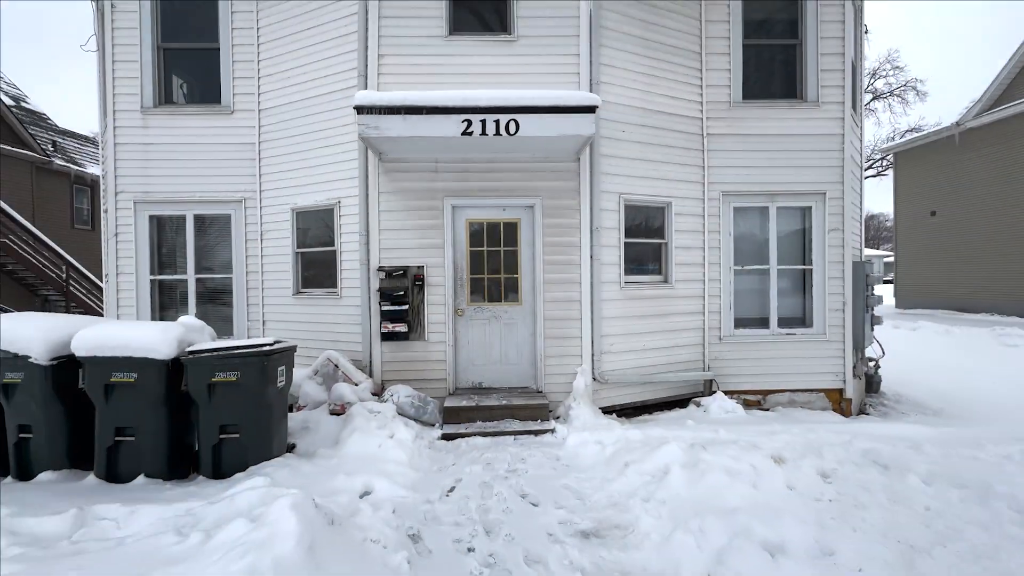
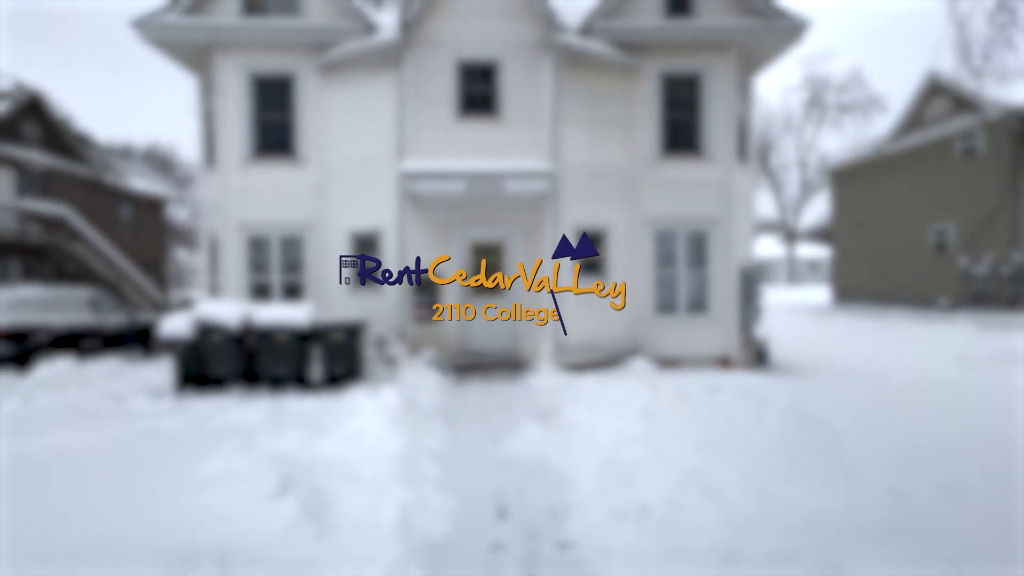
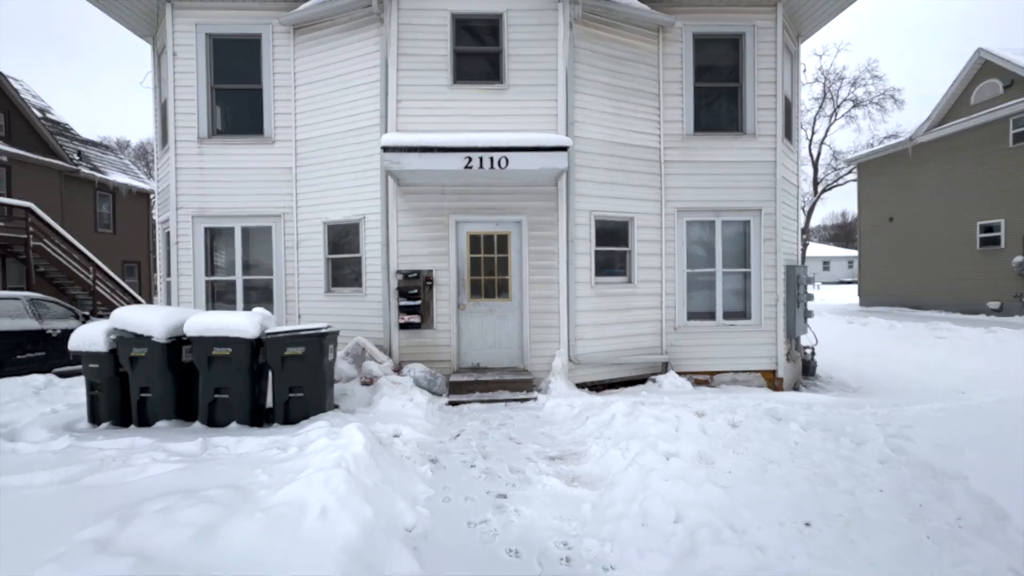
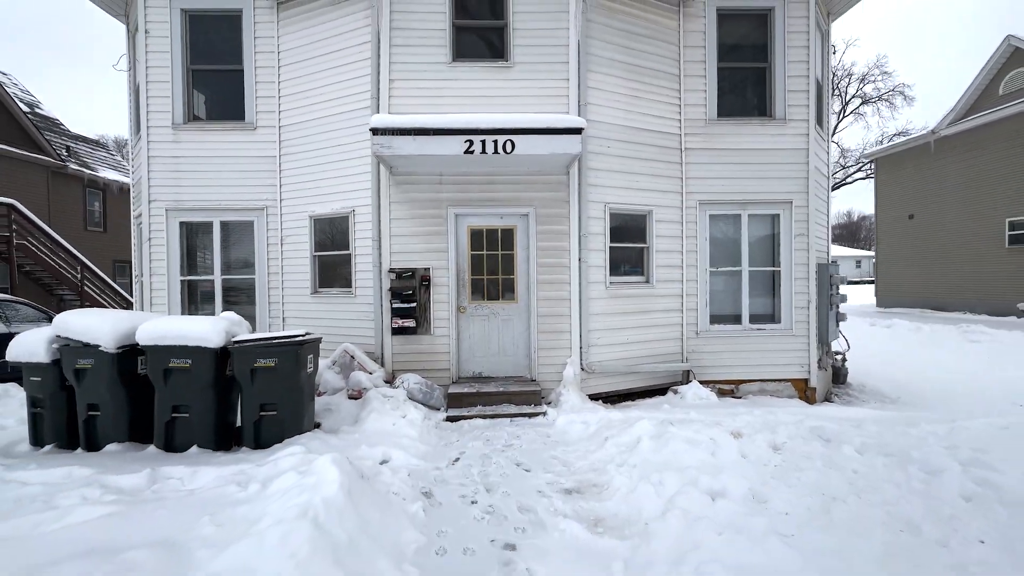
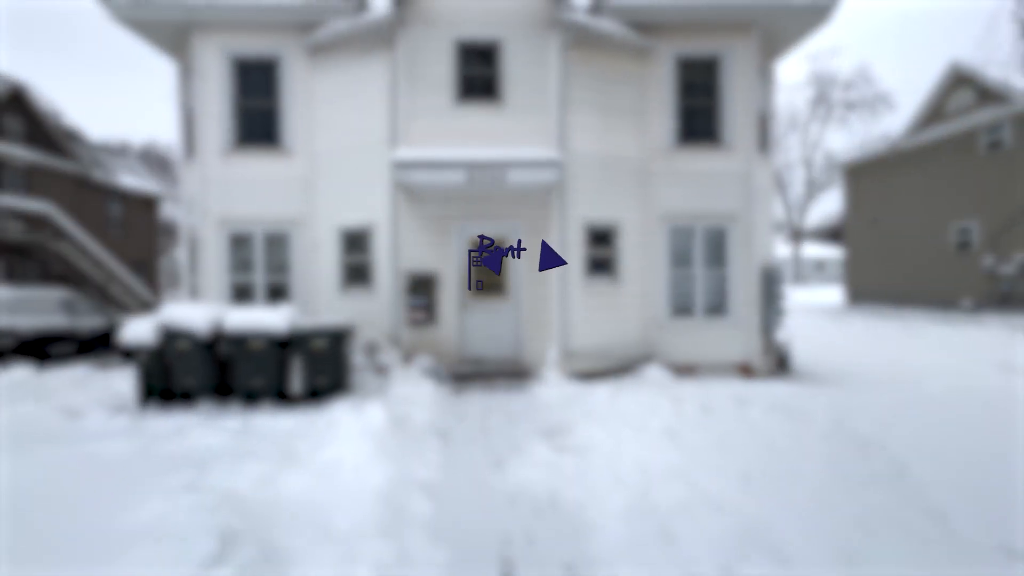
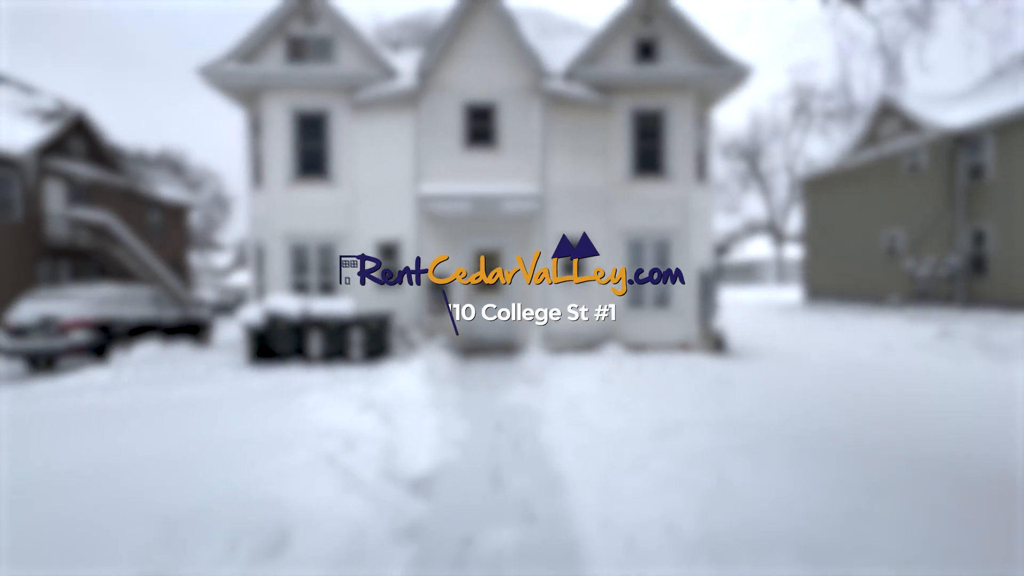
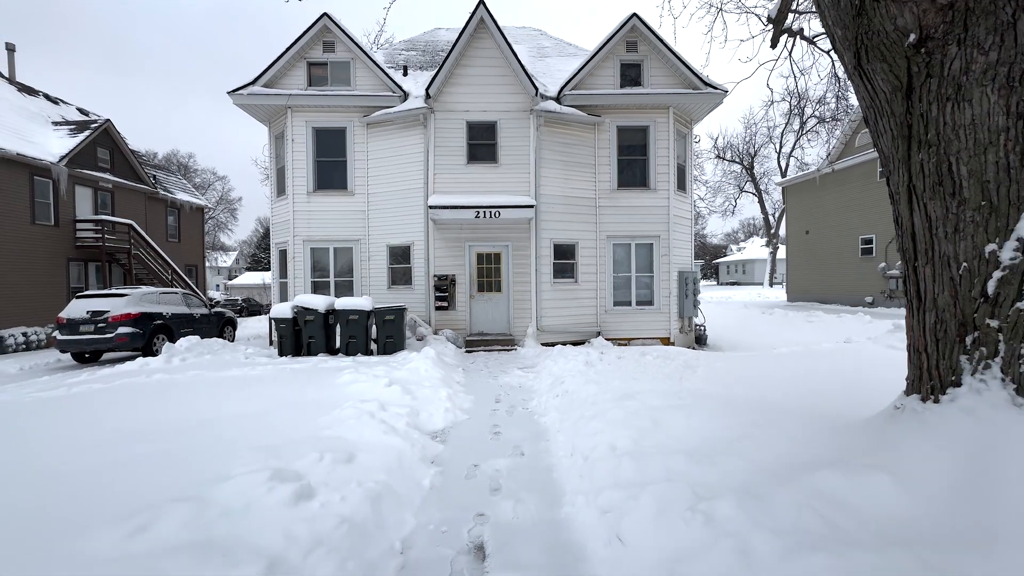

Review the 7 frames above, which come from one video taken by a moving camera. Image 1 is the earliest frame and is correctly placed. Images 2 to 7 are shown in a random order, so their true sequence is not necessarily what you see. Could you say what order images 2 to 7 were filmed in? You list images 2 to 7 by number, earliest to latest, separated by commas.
4, 3, 5, 2, 6, 7
